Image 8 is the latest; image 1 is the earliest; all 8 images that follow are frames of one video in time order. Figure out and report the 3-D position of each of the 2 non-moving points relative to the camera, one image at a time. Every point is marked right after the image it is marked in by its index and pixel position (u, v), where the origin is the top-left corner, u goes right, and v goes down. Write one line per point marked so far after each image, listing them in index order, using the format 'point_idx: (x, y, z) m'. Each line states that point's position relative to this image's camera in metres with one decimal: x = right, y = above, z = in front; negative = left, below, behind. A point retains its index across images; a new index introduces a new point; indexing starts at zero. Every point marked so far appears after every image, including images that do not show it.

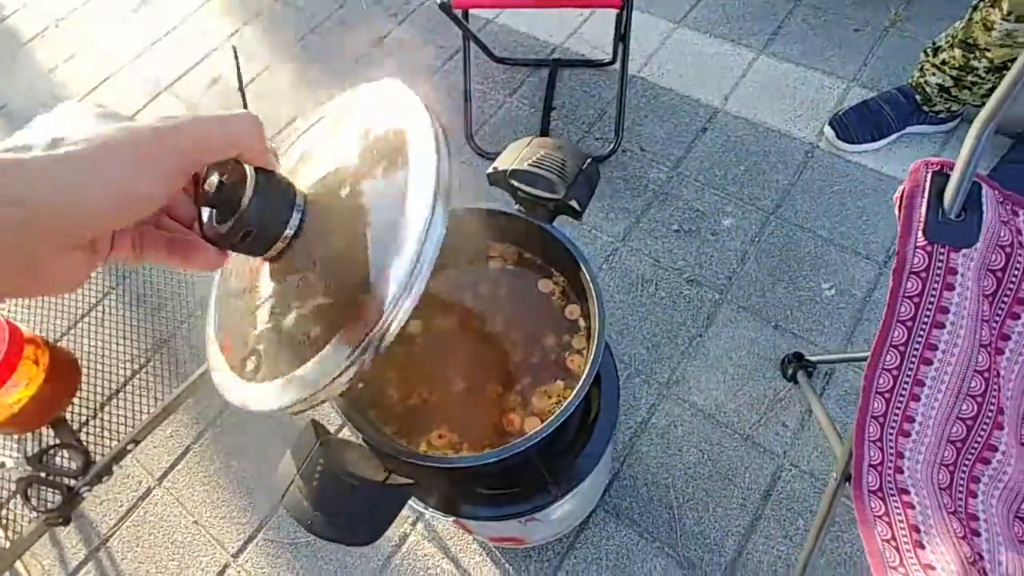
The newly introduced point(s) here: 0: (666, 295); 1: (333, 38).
0: (+0.4, 0.0, +1.3) m
1: (-0.6, +0.8, +2.0) m
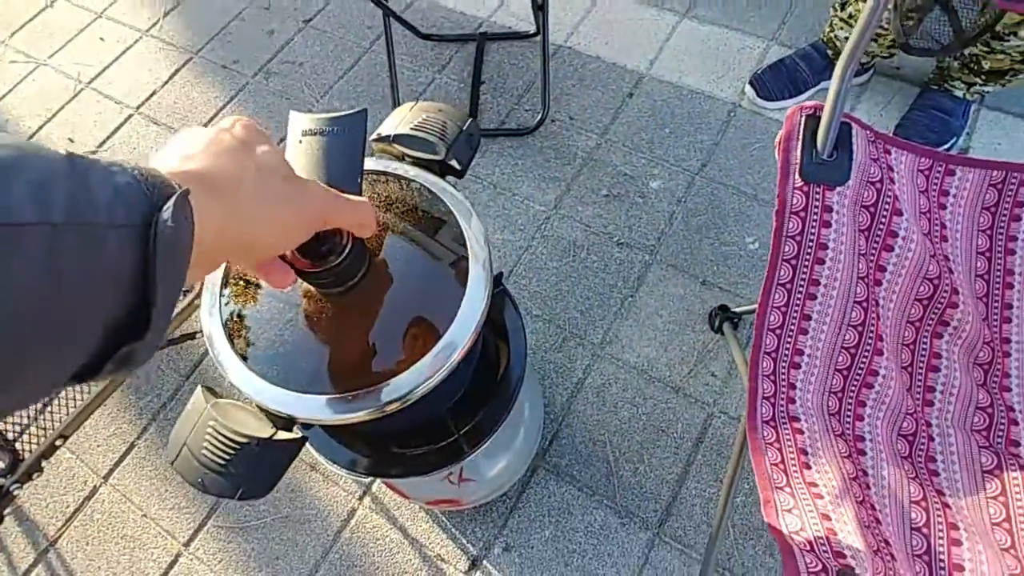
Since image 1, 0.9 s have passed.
0: (+0.2, +0.1, +1.4) m
1: (-0.8, +0.9, +1.9) m
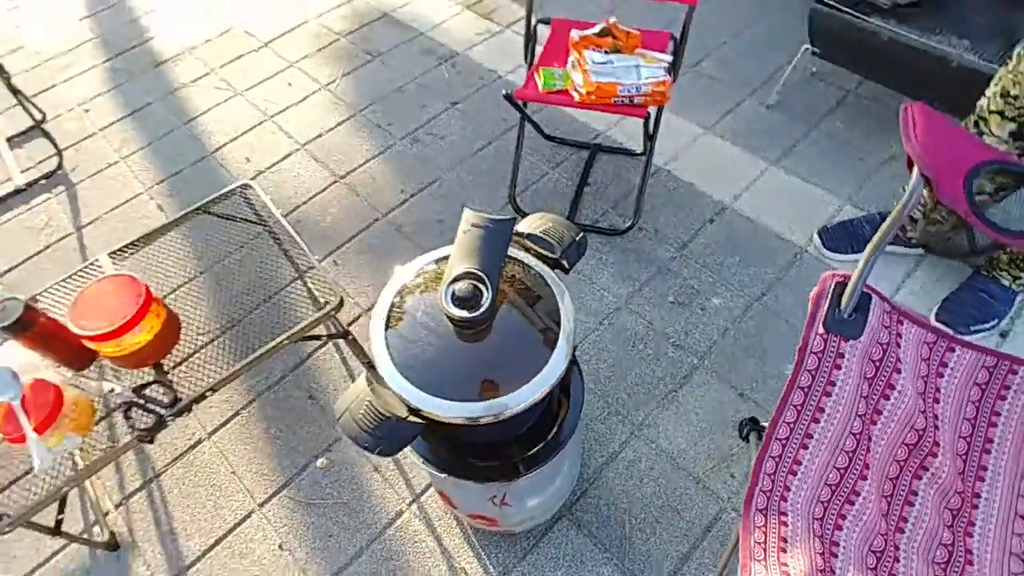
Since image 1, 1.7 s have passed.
0: (+0.4, -0.2, +1.6) m
1: (-0.4, +0.8, +2.3) m
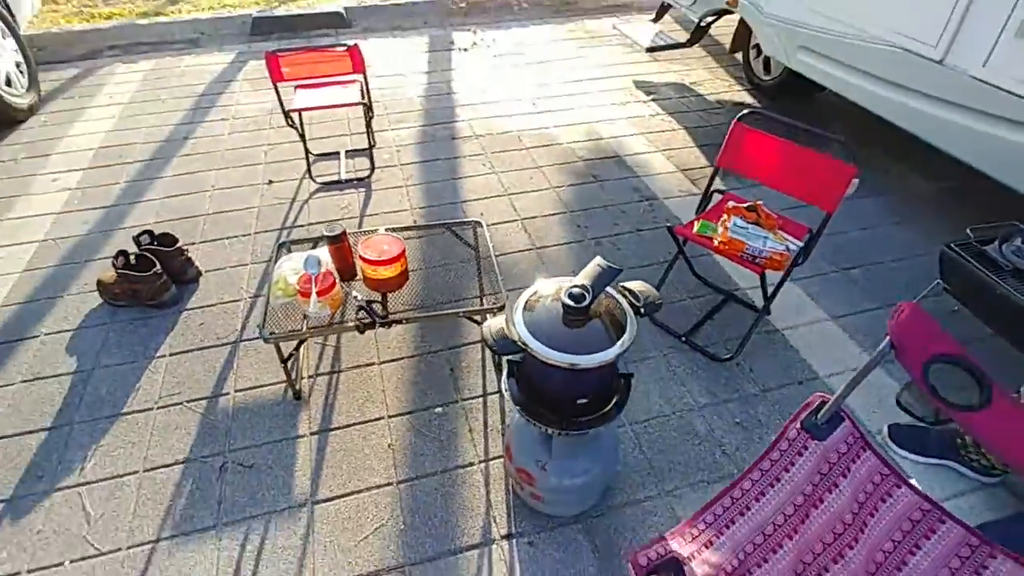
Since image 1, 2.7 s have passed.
0: (+0.6, -0.5, +1.9) m
1: (+0.5, +0.4, +3.0) m
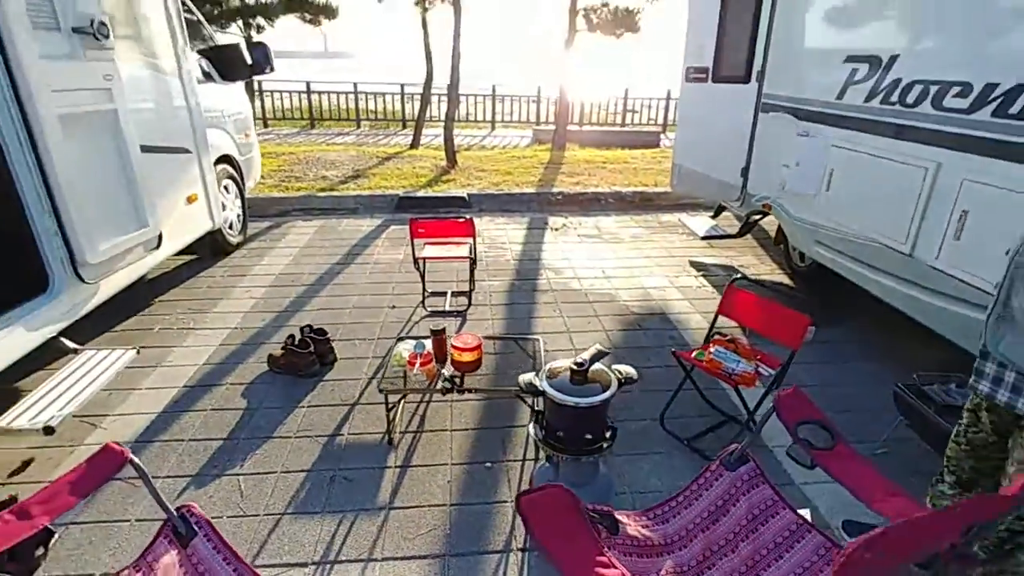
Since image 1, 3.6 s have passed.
0: (+0.7, -1.0, +2.5) m
1: (+0.9, -0.4, +3.8) m
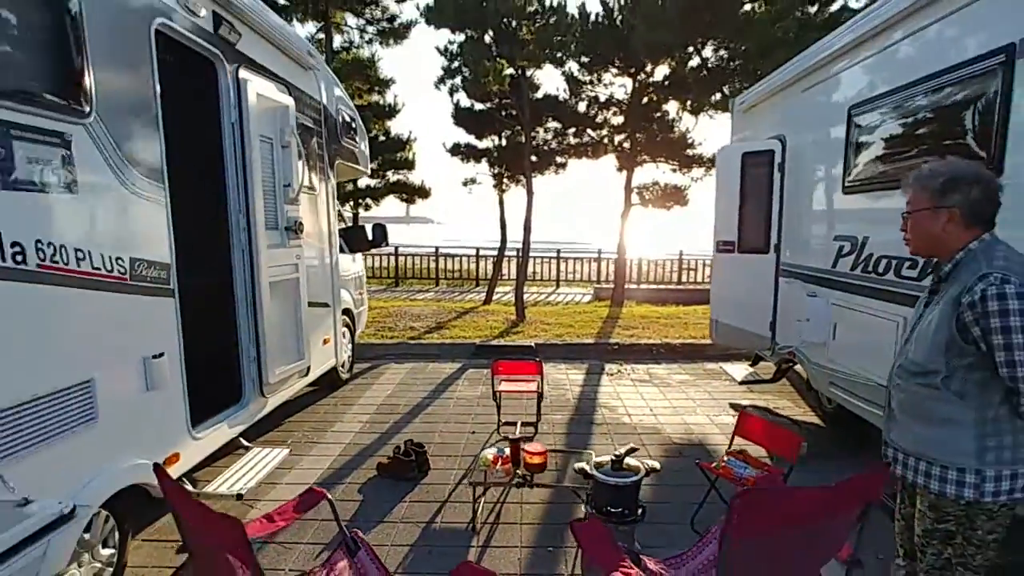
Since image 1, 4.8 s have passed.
0: (+1.0, -1.6, +3.1) m
1: (+1.3, -1.4, +4.5) m
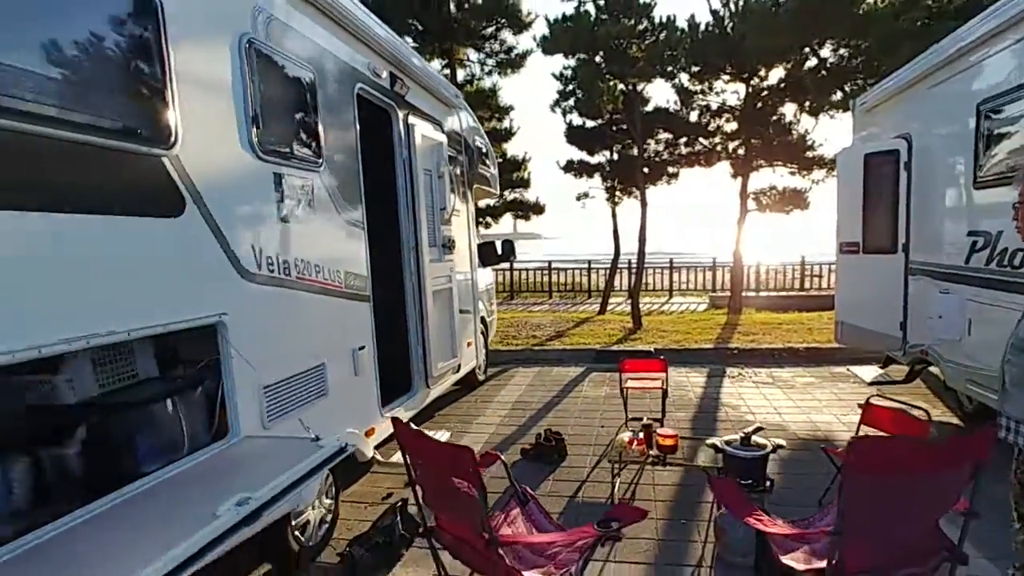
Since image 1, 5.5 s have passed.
0: (+1.9, -1.6, +3.4) m
1: (+2.4, -1.4, +4.7) m
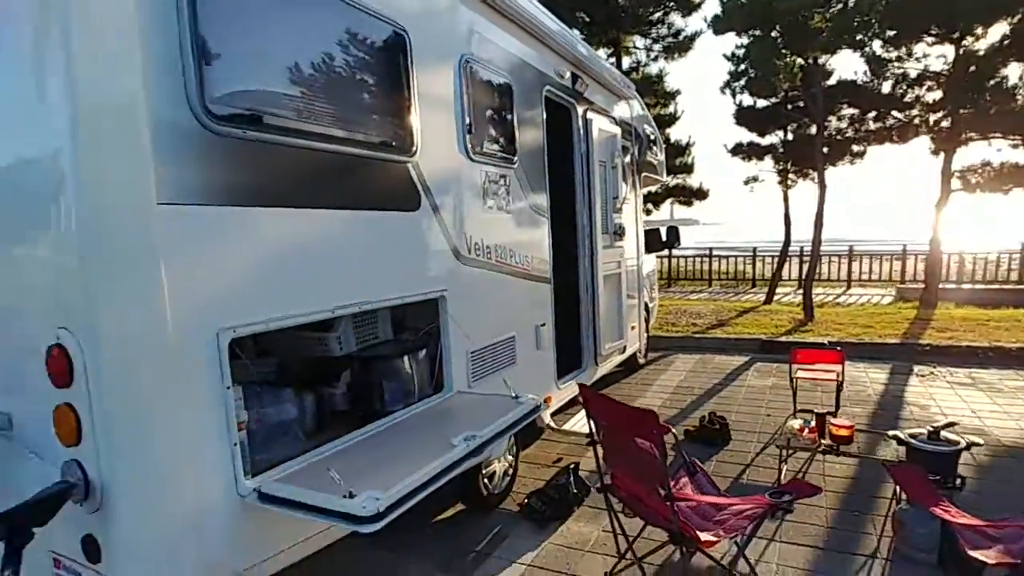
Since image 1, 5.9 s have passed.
0: (+2.9, -1.6, +3.2) m
1: (+3.7, -1.4, +4.3) m
